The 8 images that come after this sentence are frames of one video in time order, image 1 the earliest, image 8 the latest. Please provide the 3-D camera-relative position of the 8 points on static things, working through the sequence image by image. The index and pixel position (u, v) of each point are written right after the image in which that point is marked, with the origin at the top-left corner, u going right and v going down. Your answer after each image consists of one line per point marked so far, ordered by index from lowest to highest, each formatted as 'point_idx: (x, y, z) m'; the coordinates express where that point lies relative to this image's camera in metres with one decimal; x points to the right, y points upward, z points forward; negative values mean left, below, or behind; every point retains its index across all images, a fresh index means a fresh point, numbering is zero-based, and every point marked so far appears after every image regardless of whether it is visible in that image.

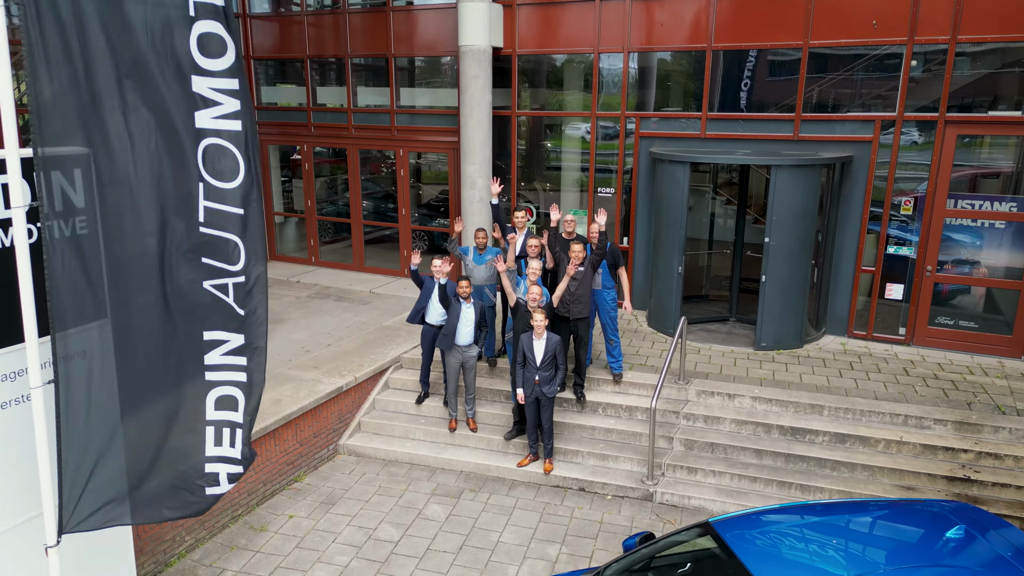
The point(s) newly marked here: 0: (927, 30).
0: (+3.8, +2.4, +6.8) m
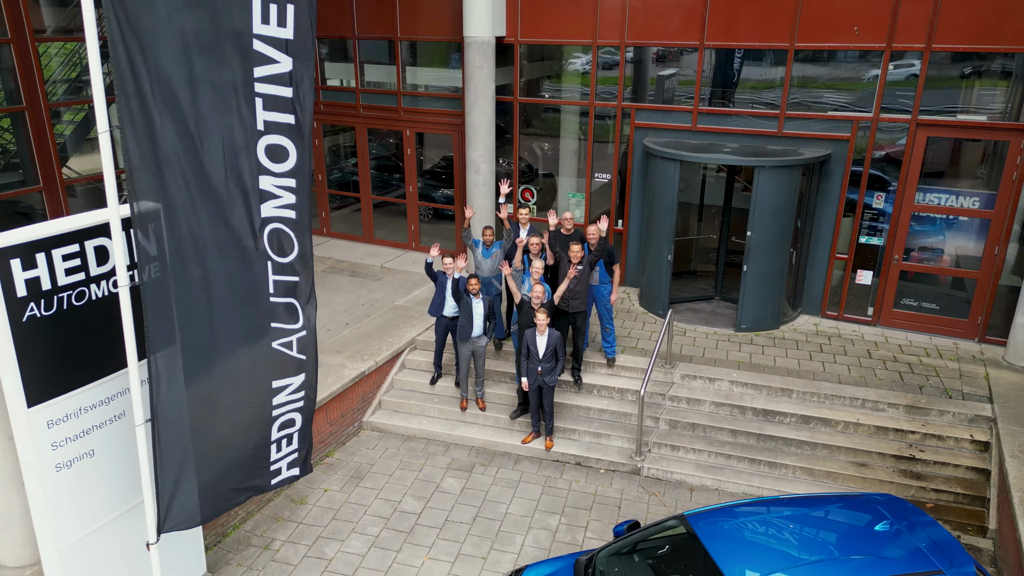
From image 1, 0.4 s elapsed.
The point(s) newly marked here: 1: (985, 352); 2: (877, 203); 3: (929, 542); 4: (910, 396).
0: (+3.8, +2.5, +7.3) m
1: (+4.8, -0.6, +7.5) m
2: (+3.9, +0.9, +7.8) m
3: (+2.4, -1.5, +4.3) m
4: (+3.6, -1.0, +6.7) m
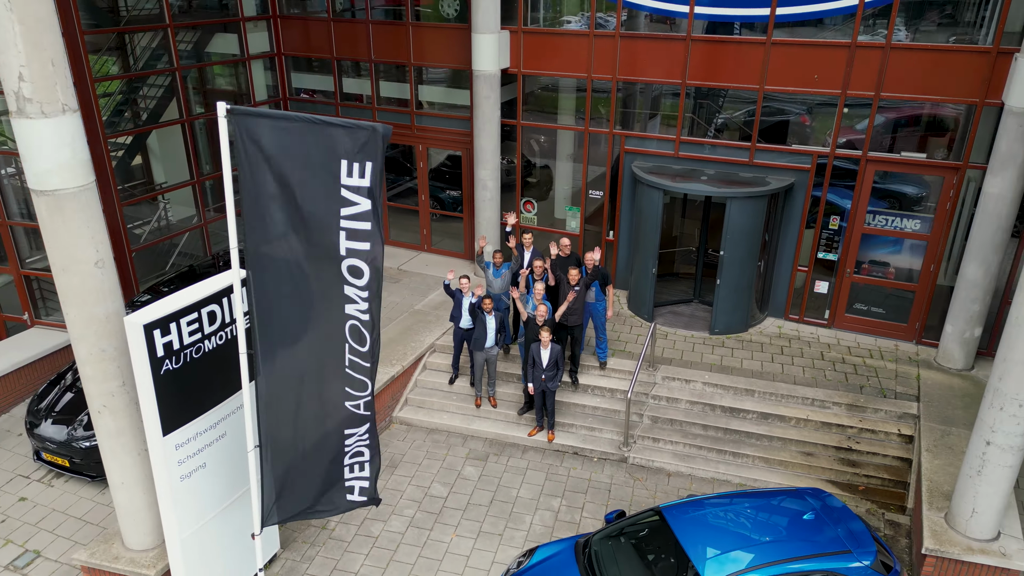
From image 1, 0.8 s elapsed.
0: (+3.9, +2.3, +8.4) m
1: (+4.9, -0.8, +8.8) m
2: (+3.9, +0.8, +9.0) m
3: (+2.5, -1.9, +5.6) m
4: (+3.7, -1.2, +8.0) m
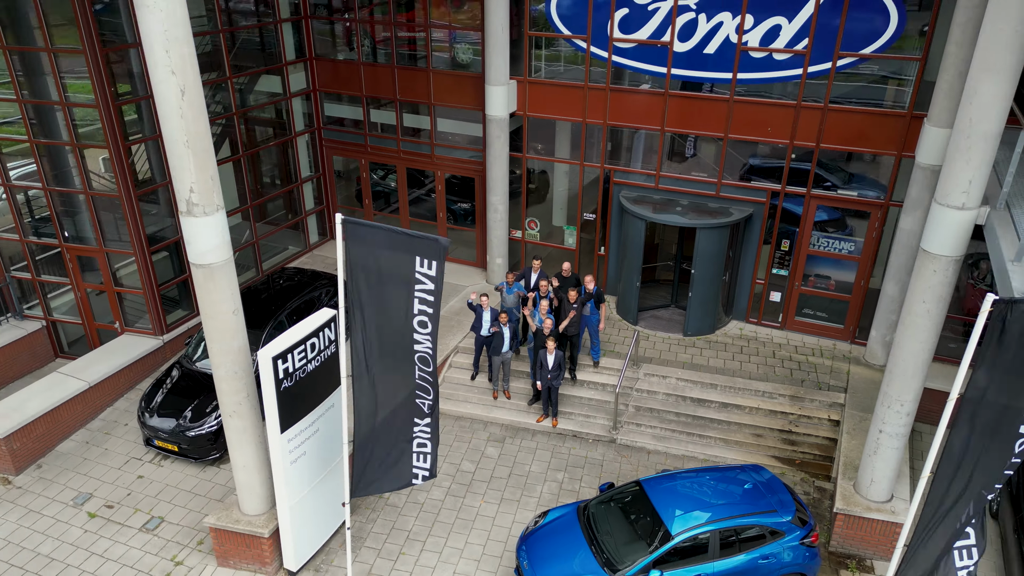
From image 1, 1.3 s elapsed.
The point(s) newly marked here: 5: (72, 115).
0: (+4.0, +2.1, +10.2) m
1: (+5.0, -0.9, +10.9) m
2: (+4.1, +0.6, +11.0) m
3: (+2.7, -2.2, +7.7) m
4: (+3.9, -1.4, +10.1) m
5: (-5.8, +2.3, +10.5) m
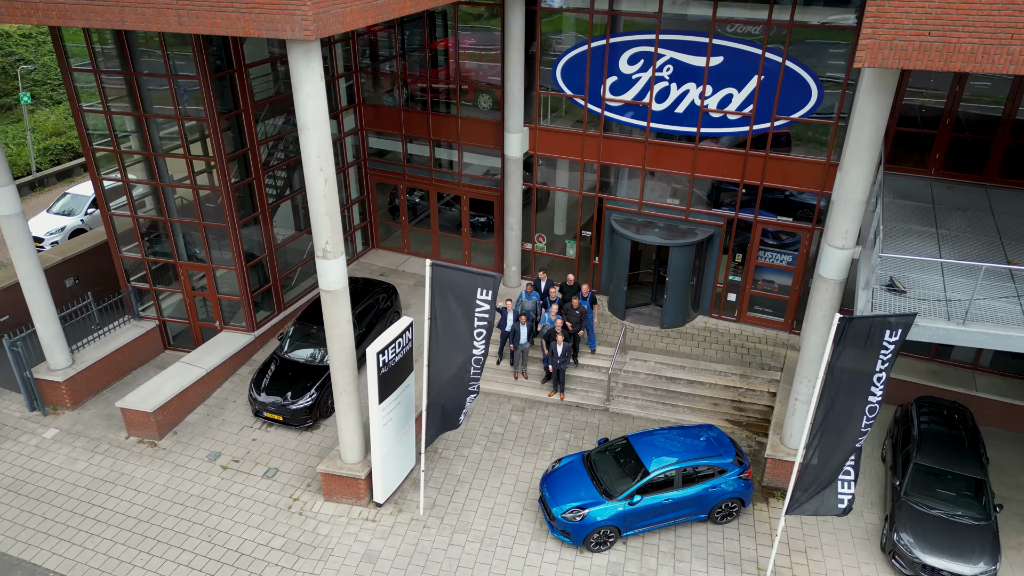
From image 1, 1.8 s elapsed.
0: (+4.3, +2.0, +13.4) m
1: (+5.3, -1.0, +14.1) m
2: (+4.4, +0.6, +14.2) m
3: (+3.1, -2.4, +10.9) m
4: (+4.2, -1.4, +13.3) m
5: (-5.5, +2.1, +13.4) m
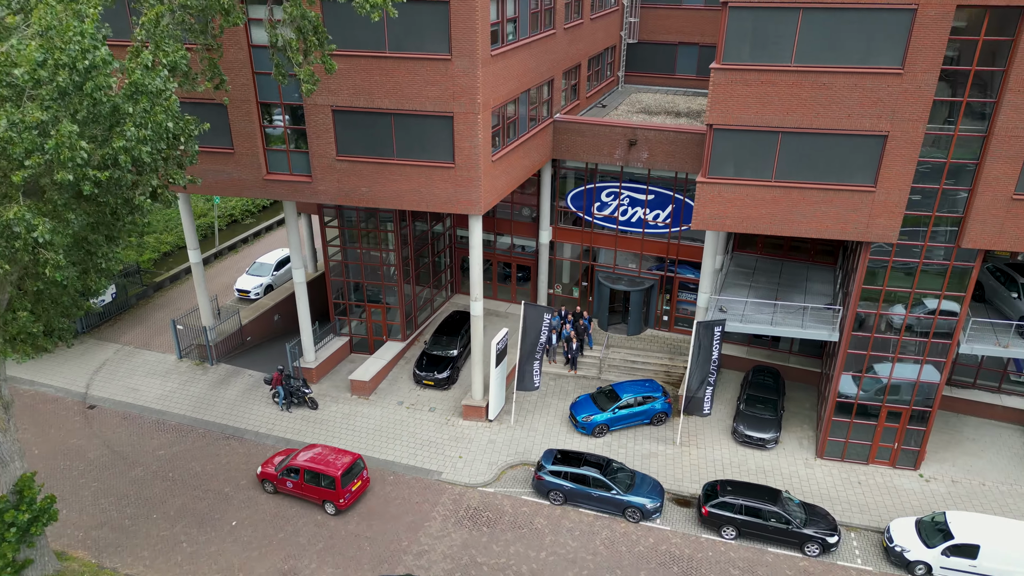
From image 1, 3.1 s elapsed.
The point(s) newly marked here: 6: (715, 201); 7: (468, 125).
0: (+5.5, +1.2, +25.4) m
1: (+6.6, -1.8, +26.1) m
2: (+5.5, -0.3, +26.2) m
3: (+4.4, -3.1, +22.7) m
4: (+5.4, -2.3, +25.2) m
5: (-4.3, +1.1, +25.2) m
6: (+5.2, +2.2, +19.0) m
7: (-1.1, +4.2, +18.8) m
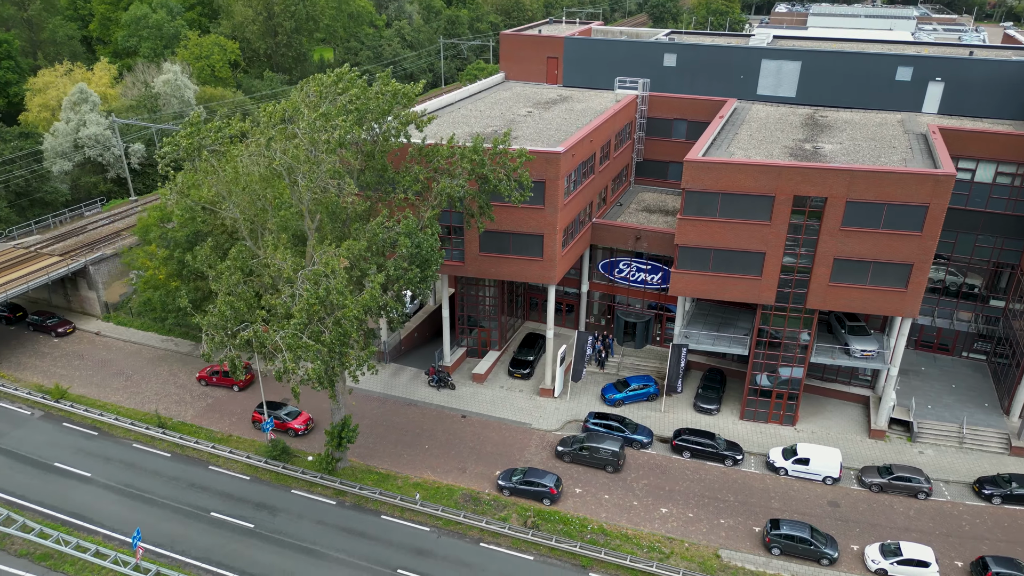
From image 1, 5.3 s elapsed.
0: (+8.6, -0.7, +42.5) m
1: (+9.6, -3.7, +43.2) m
2: (+8.7, -2.2, +43.3) m
3: (+7.5, -5.0, +39.8) m
4: (+8.5, -4.2, +42.3) m
5: (-1.2, -0.7, +42.4) m
6: (+8.3, +0.3, +36.1) m
7: (+2.0, +2.4, +36.0) m
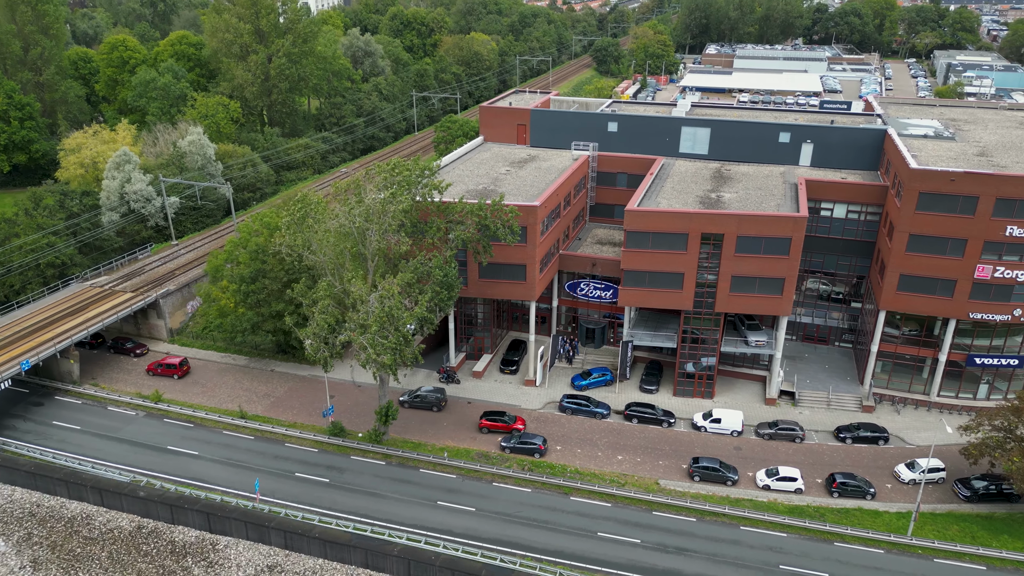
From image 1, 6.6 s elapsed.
0: (+7.7, -1.8, +56.3) m
1: (+8.8, -4.8, +56.9) m
2: (+7.7, -3.3, +57.0) m
3: (+6.9, -6.0, +53.4) m
4: (+7.7, -5.2, +55.9) m
5: (-2.1, -2.0, +55.5) m
6: (+7.7, -0.5, +49.9) m
7: (+1.4, +1.3, +49.5) m
